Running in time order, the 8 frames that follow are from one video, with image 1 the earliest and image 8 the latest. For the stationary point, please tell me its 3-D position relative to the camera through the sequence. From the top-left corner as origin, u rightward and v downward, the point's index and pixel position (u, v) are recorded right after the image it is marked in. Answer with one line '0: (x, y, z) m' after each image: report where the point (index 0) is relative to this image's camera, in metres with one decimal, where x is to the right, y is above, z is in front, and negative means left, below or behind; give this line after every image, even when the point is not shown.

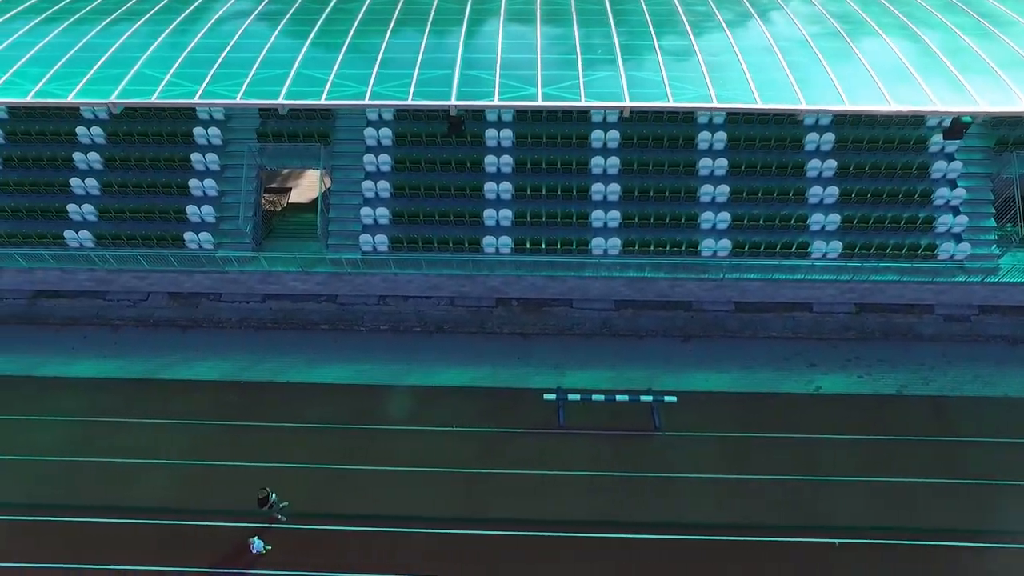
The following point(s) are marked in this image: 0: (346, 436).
0: (-6.1, -5.4, +19.3) m
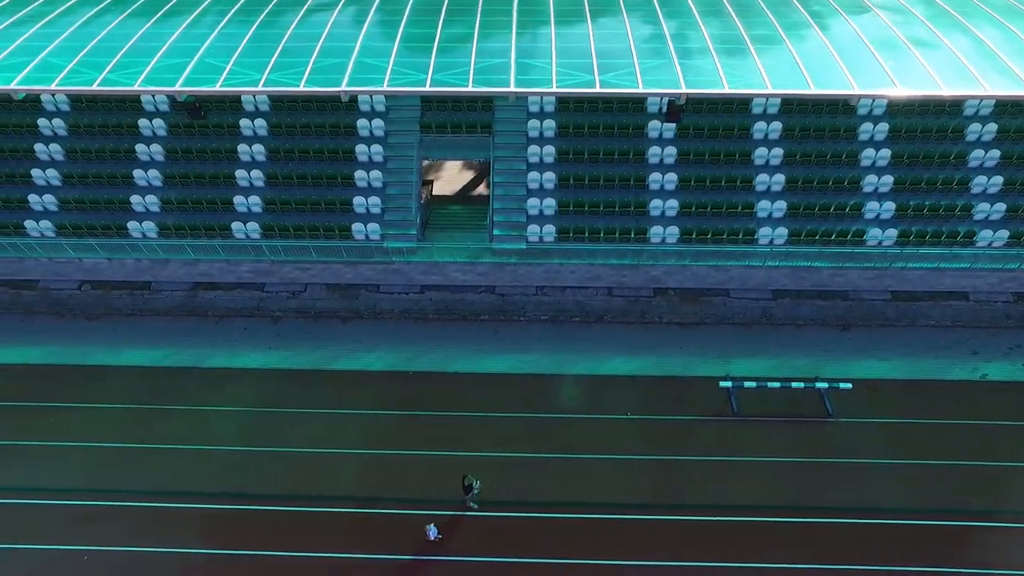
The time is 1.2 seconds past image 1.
0: (+0.4, -5.1, +19.4) m
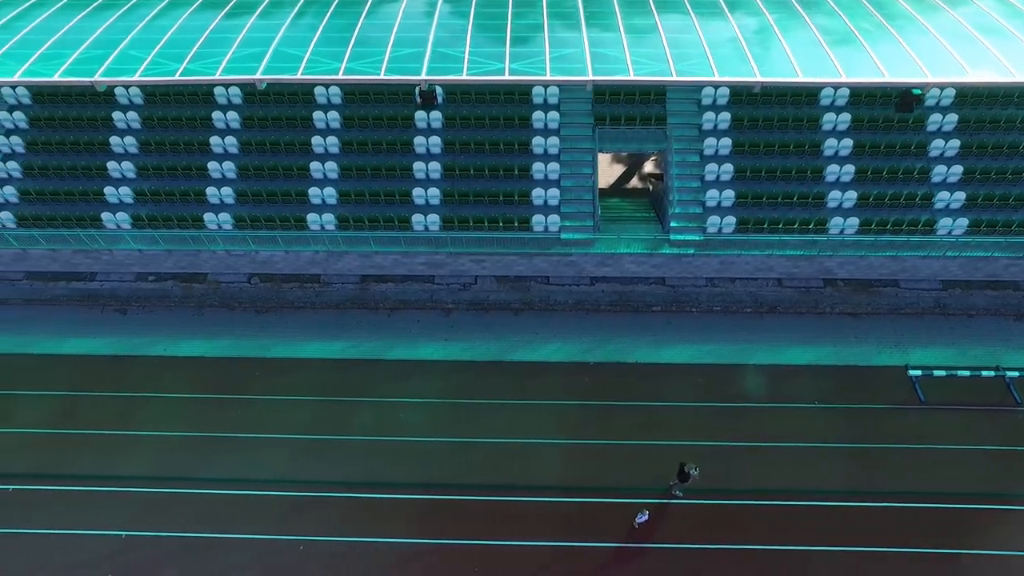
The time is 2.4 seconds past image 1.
0: (+7.5, -4.7, +19.5) m
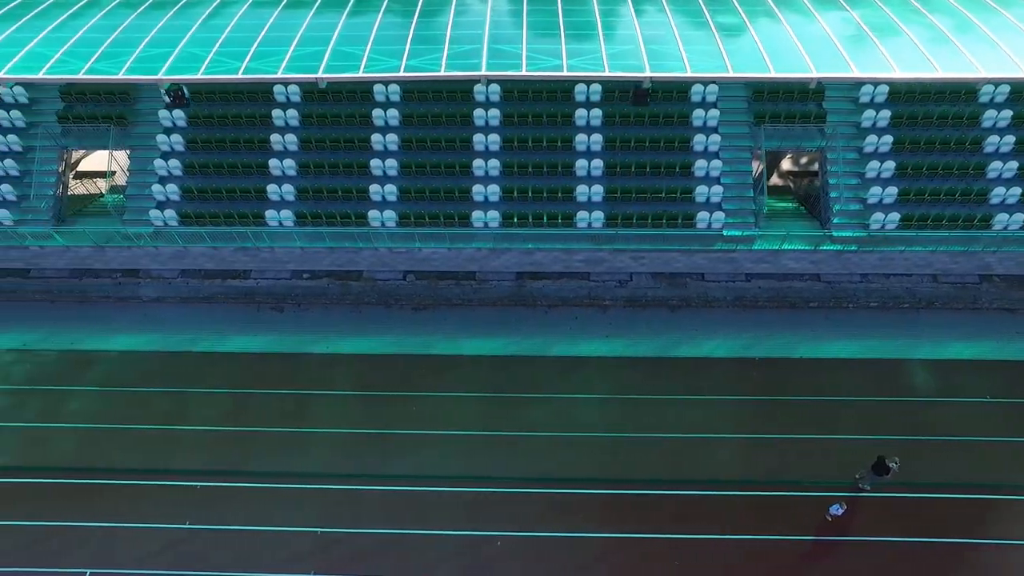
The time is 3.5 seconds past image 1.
0: (+14.0, -4.5, +19.6) m
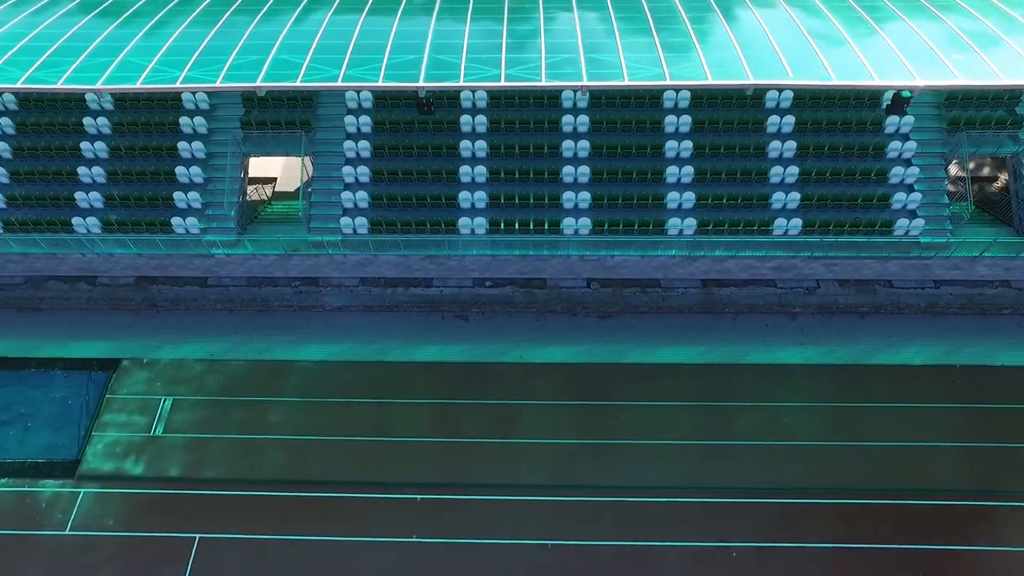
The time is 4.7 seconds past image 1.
0: (+21.8, -4.8, +19.4) m
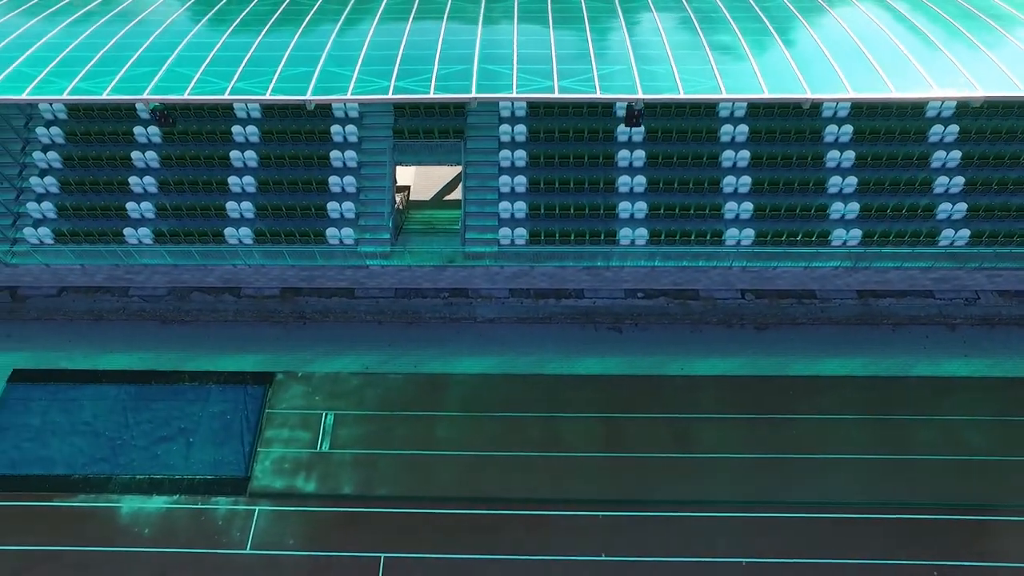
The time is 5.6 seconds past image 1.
0: (+28.1, -5.2, +19.2) m
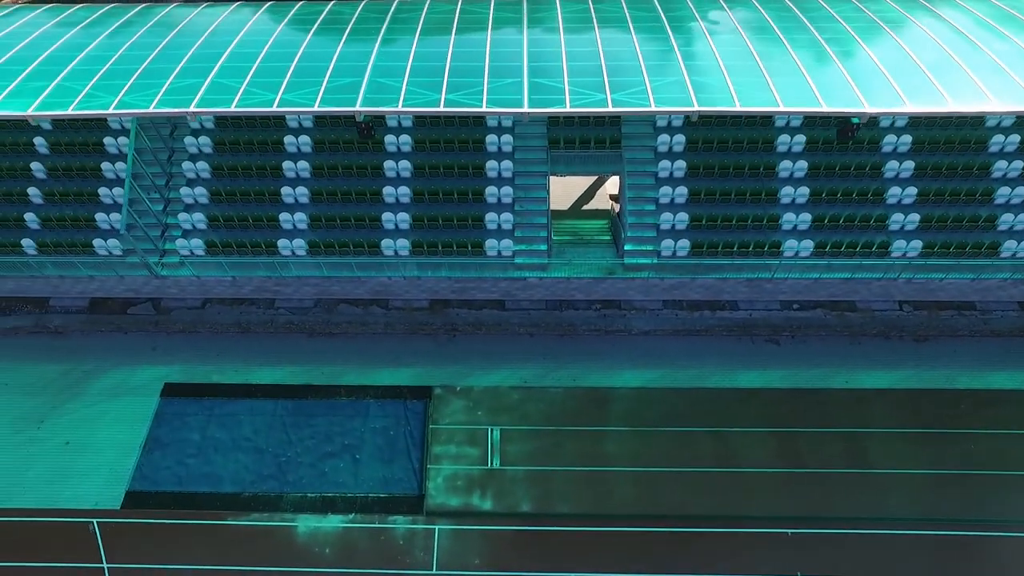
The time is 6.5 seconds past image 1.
0: (+34.4, -5.7, +18.9) m
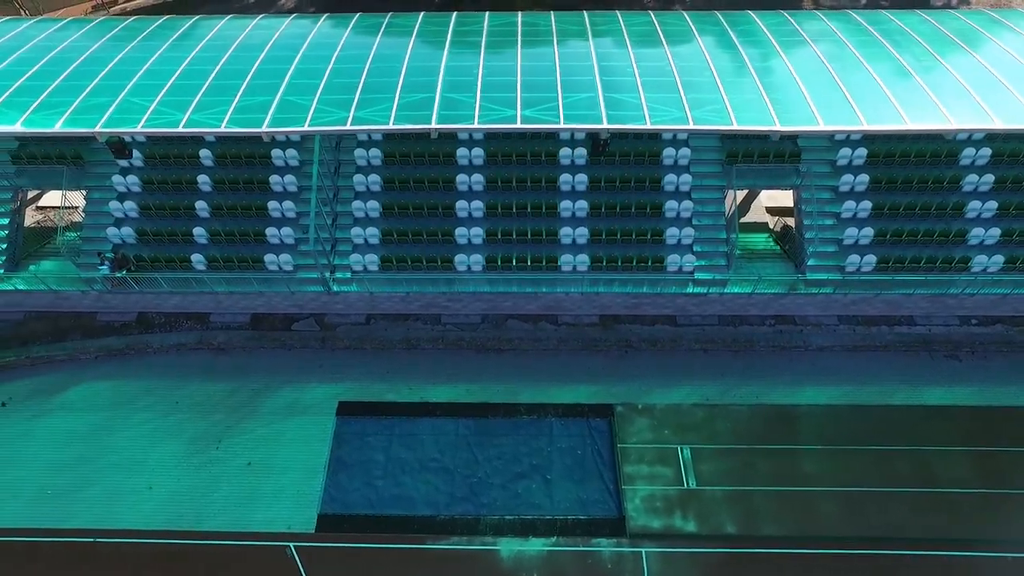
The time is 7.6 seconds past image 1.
0: (+41.3, -6.2, +18.5) m
